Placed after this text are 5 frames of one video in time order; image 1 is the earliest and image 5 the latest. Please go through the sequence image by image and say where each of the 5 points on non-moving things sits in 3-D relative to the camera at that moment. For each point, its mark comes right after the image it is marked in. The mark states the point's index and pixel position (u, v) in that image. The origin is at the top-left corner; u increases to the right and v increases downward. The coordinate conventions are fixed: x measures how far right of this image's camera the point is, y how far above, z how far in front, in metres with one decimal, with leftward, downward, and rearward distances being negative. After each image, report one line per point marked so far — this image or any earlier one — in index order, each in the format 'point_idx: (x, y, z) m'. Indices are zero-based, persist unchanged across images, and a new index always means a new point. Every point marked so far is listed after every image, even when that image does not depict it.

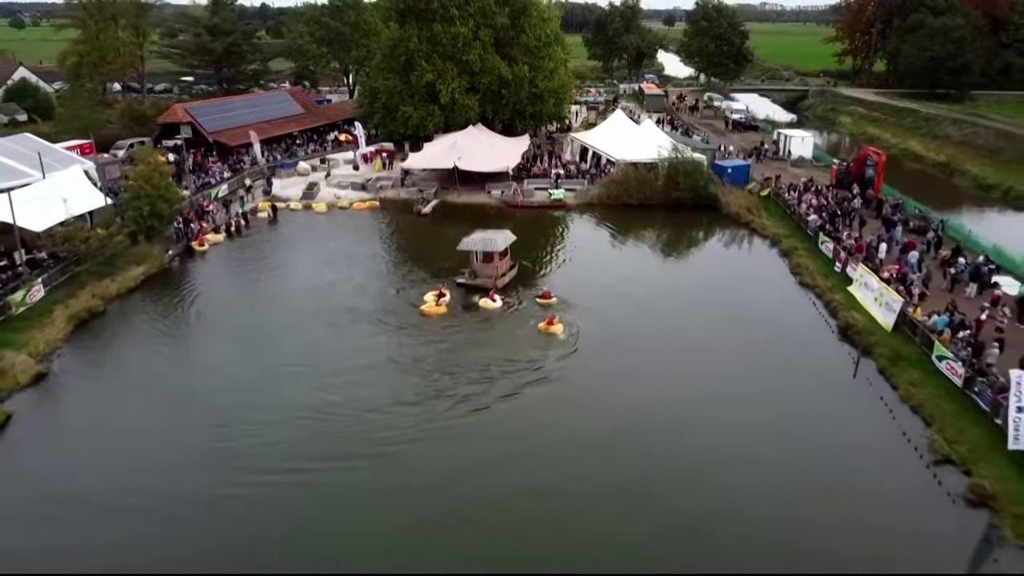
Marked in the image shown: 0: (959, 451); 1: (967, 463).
0: (+10.3, -3.7, +17.3) m
1: (+10.3, -3.9, +16.9) m
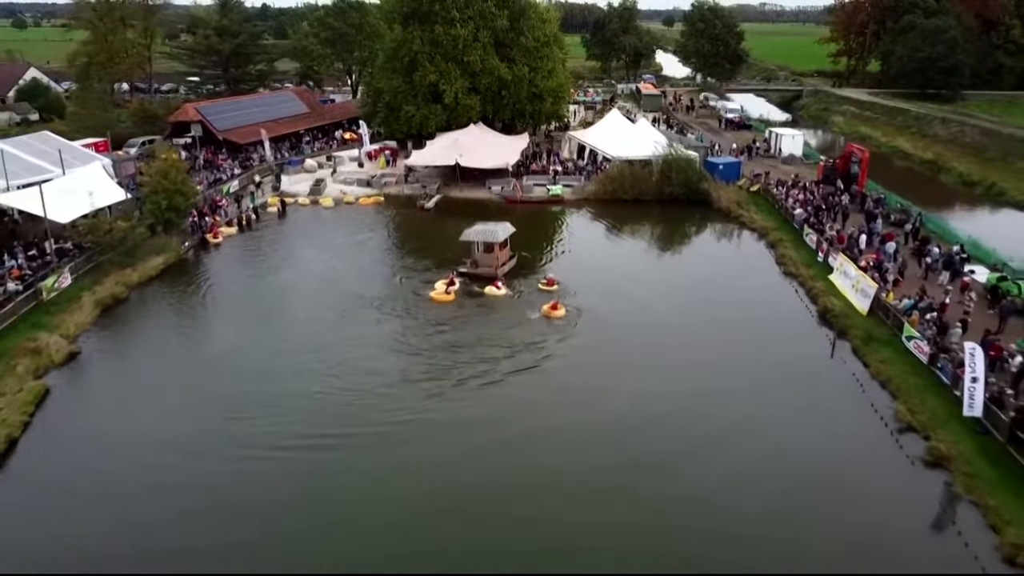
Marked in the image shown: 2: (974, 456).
0: (+10.3, -3.3, +18.9) m
1: (+10.3, -3.5, +18.5) m
2: (+10.7, -3.9, +17.3) m
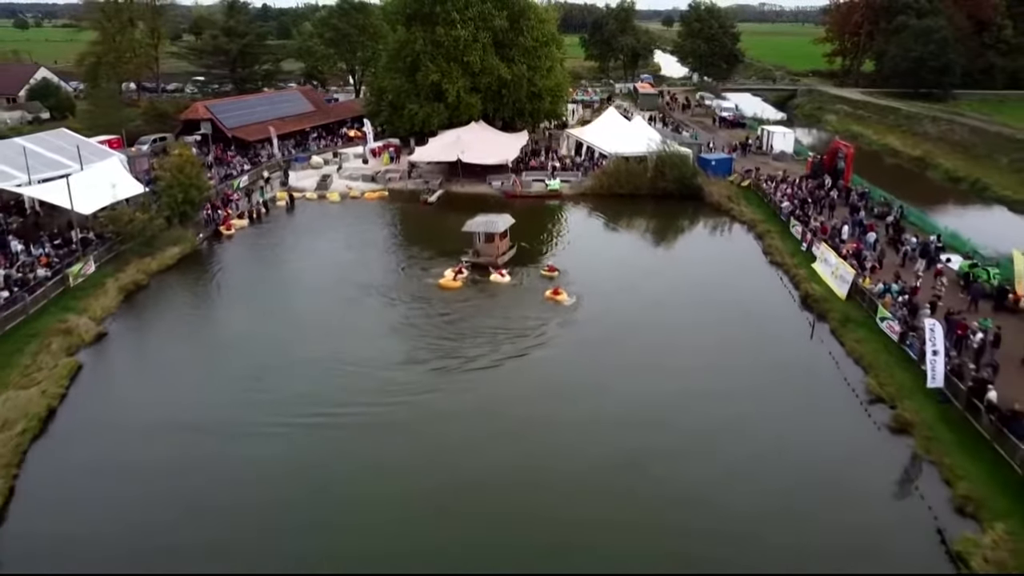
0: (+10.3, -2.8, +20.5) m
1: (+10.2, -3.0, +20.1) m
2: (+10.7, -3.4, +18.8) m
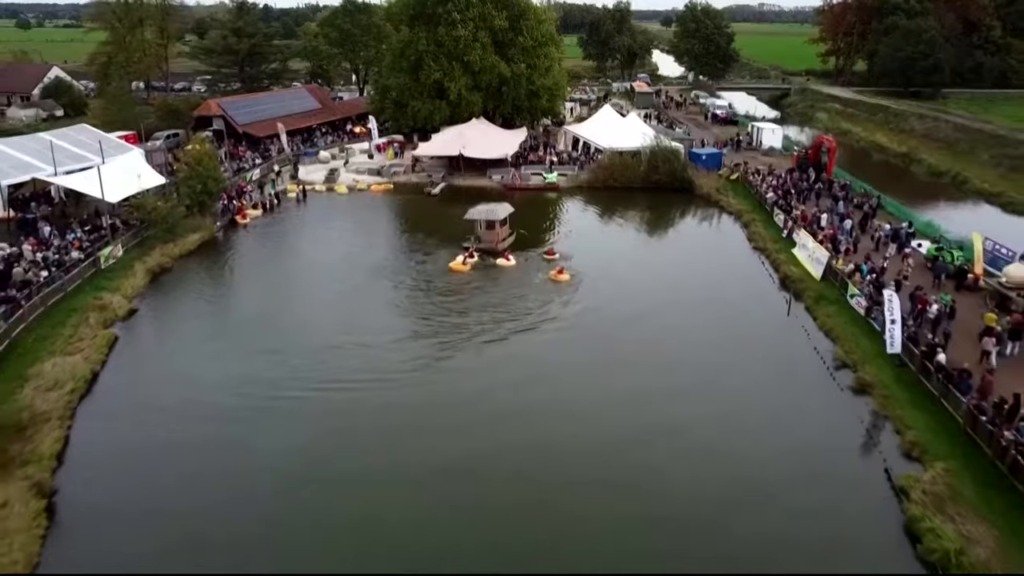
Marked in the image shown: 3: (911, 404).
0: (+10.3, -2.1, +22.6) m
1: (+10.2, -2.3, +22.2) m
2: (+10.6, -2.7, +20.9) m
3: (+10.6, -3.1, +19.8) m
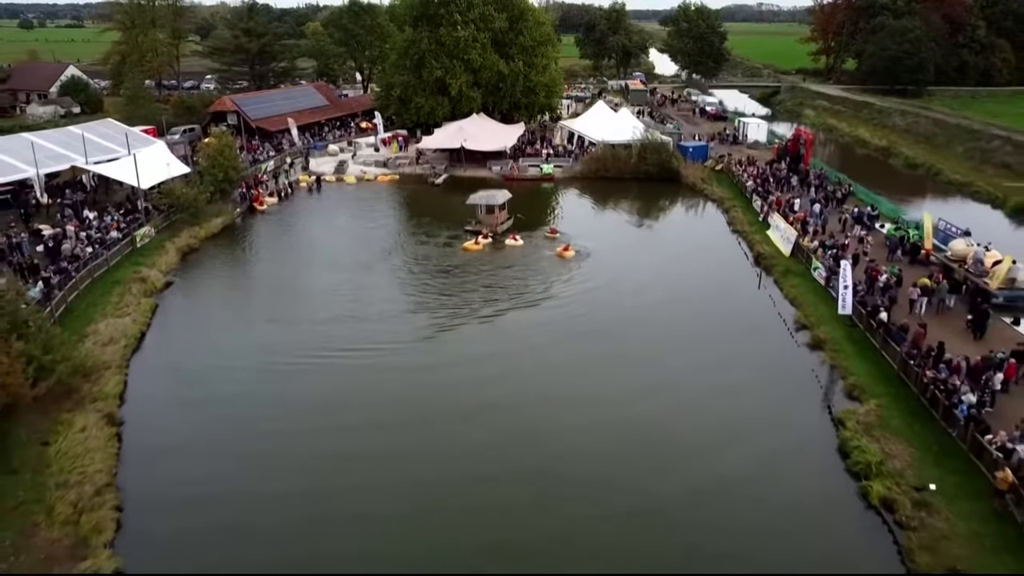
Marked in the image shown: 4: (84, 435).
0: (+10.2, -1.1, +25.5) m
1: (+10.1, -1.3, +25.1) m
2: (+10.6, -1.7, +23.8) m
3: (+10.5, -2.1, +22.7) m
4: (-10.9, -3.8, +19.0) m
